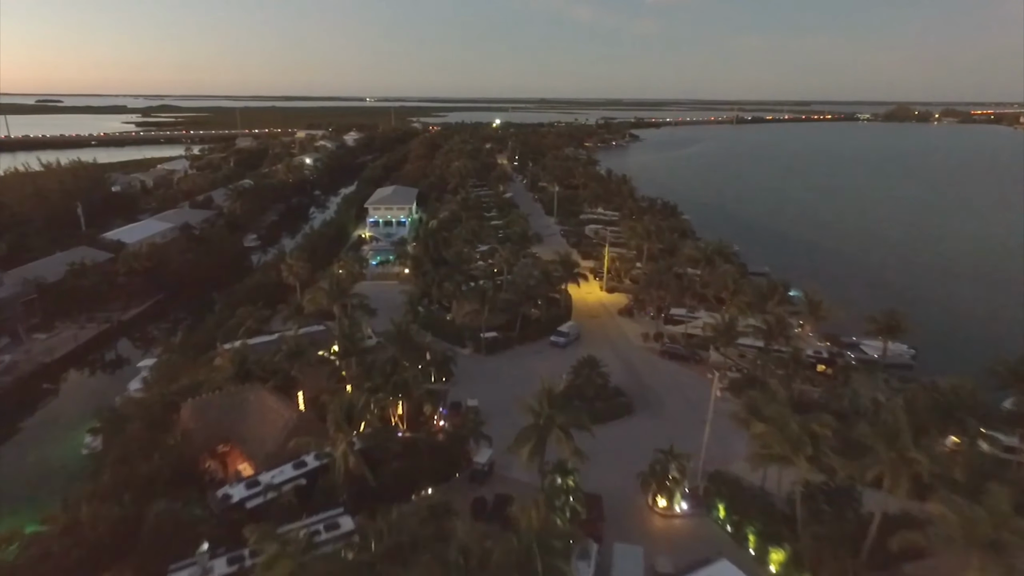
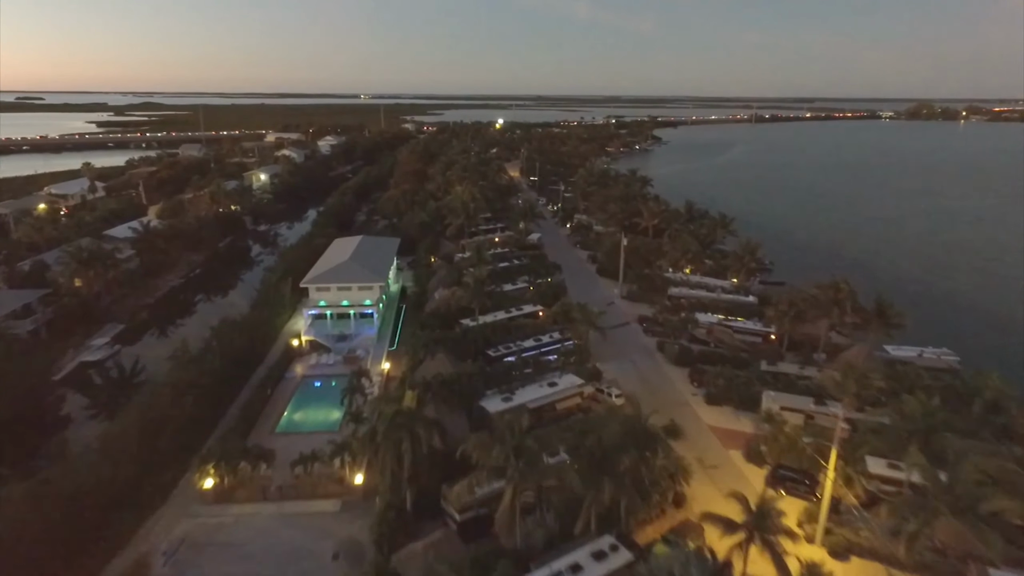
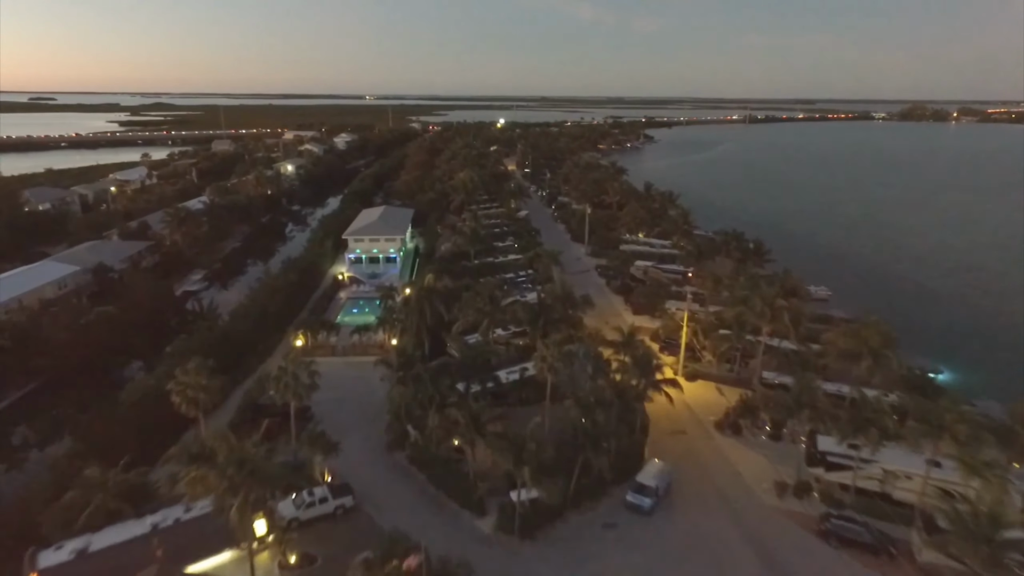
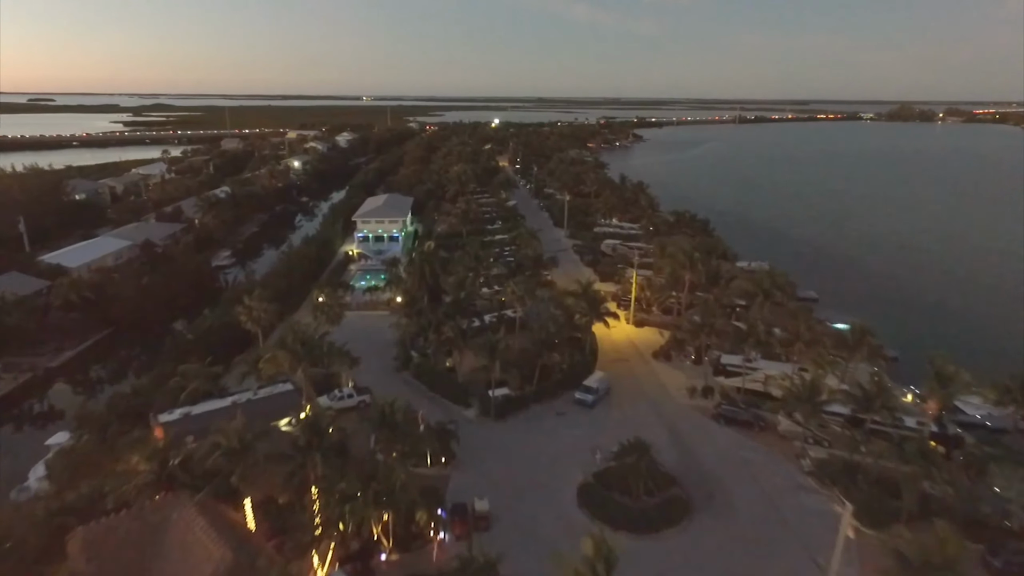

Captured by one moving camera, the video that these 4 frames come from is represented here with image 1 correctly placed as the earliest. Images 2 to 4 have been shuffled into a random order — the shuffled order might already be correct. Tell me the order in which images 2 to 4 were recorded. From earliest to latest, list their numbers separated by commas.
4, 3, 2
